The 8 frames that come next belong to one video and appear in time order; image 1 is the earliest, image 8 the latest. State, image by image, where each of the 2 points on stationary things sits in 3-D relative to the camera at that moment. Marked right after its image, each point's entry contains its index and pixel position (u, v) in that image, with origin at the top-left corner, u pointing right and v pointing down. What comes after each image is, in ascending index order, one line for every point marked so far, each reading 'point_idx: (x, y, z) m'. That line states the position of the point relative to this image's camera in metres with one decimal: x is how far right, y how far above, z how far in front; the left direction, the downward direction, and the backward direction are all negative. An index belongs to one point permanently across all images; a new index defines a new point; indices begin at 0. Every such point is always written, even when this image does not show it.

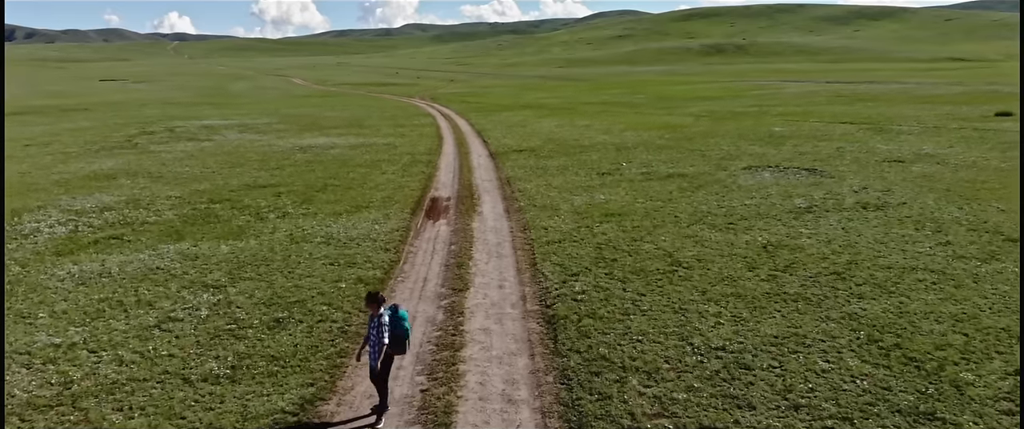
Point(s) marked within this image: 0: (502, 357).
0: (-0.3, -4.4, +20.0) m
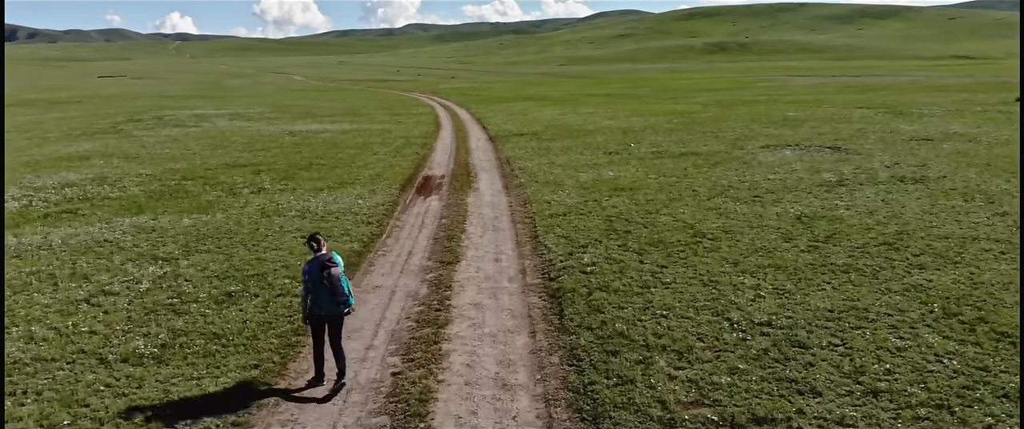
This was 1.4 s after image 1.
0: (-0.4, -3.0, +16.2) m
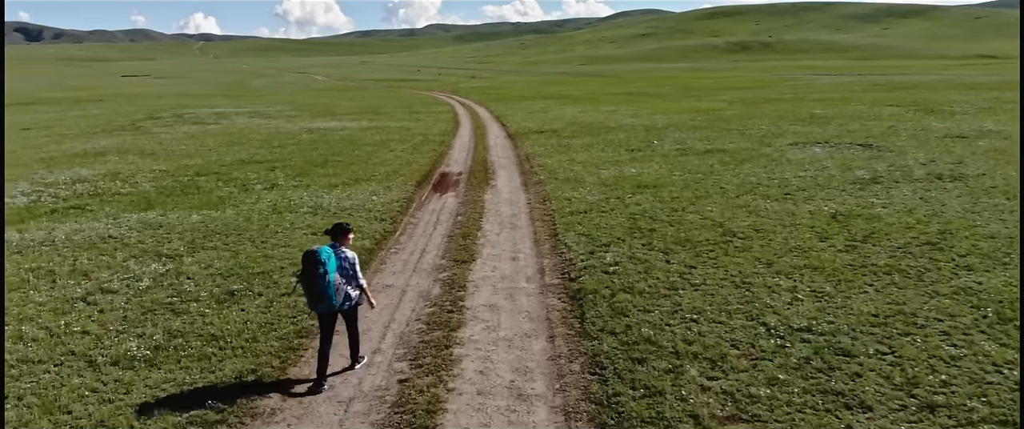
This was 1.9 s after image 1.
0: (0.0, -2.9, +15.0) m
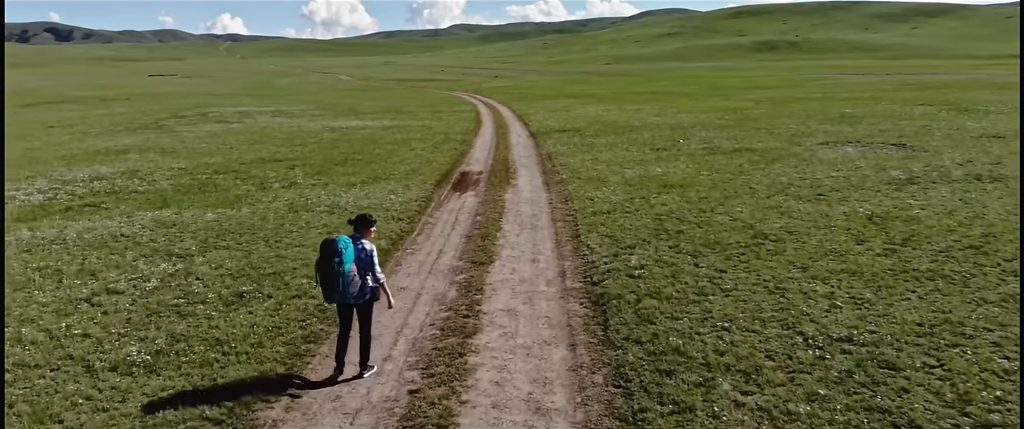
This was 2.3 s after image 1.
0: (+0.4, -2.9, +14.1) m
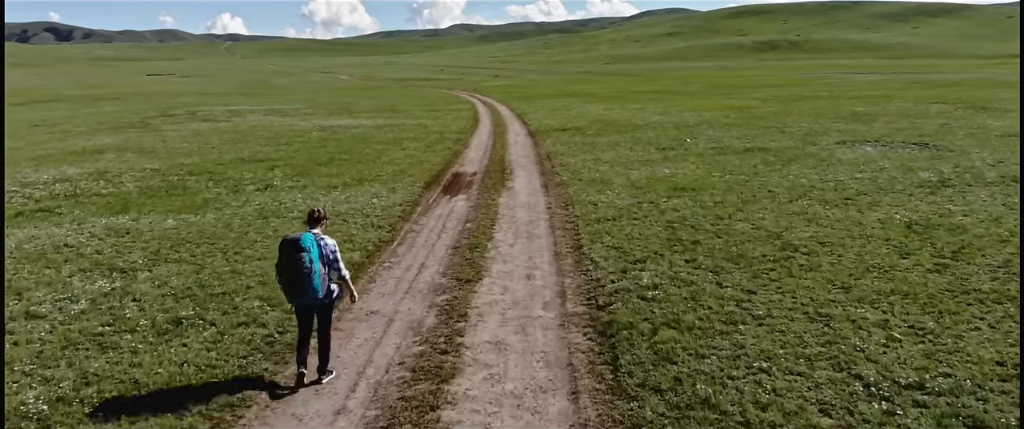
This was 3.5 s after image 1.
0: (+0.2, -3.2, +11.3) m
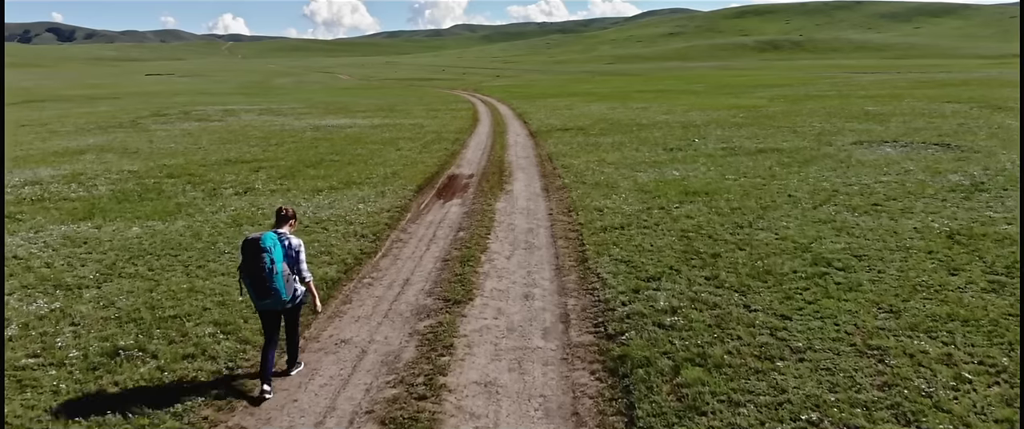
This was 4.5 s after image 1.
0: (+0.1, -3.4, +9.1) m
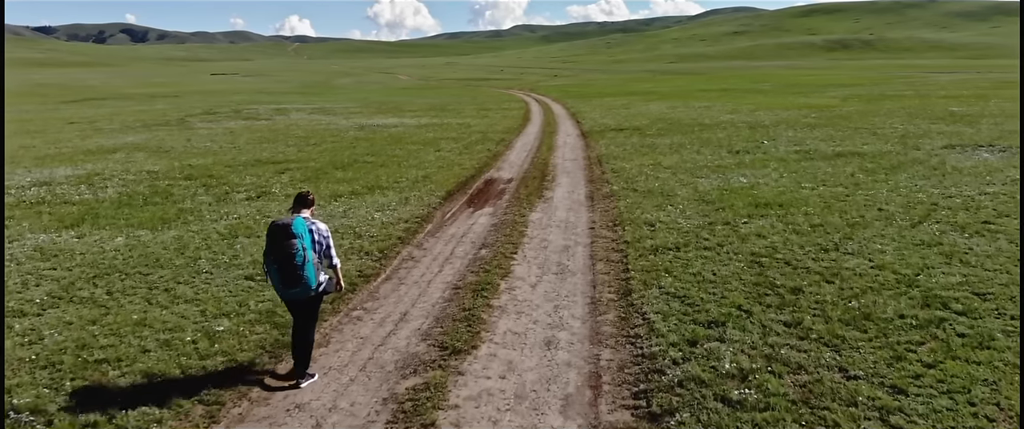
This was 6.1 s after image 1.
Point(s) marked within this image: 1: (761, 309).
0: (-0.2, -3.9, +5.5) m
1: (+5.2, -1.9, +13.5) m
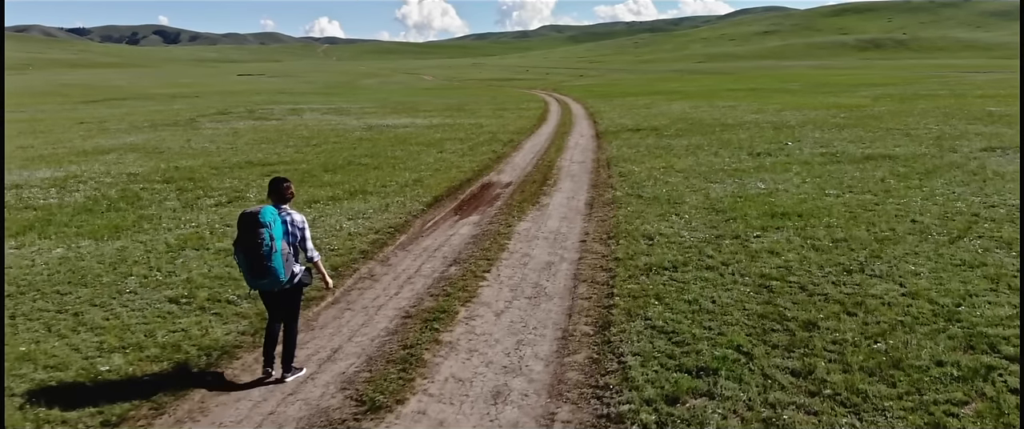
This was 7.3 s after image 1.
0: (-1.5, -4.2, +3.3) m
1: (+4.3, -2.3, +11.1) m
